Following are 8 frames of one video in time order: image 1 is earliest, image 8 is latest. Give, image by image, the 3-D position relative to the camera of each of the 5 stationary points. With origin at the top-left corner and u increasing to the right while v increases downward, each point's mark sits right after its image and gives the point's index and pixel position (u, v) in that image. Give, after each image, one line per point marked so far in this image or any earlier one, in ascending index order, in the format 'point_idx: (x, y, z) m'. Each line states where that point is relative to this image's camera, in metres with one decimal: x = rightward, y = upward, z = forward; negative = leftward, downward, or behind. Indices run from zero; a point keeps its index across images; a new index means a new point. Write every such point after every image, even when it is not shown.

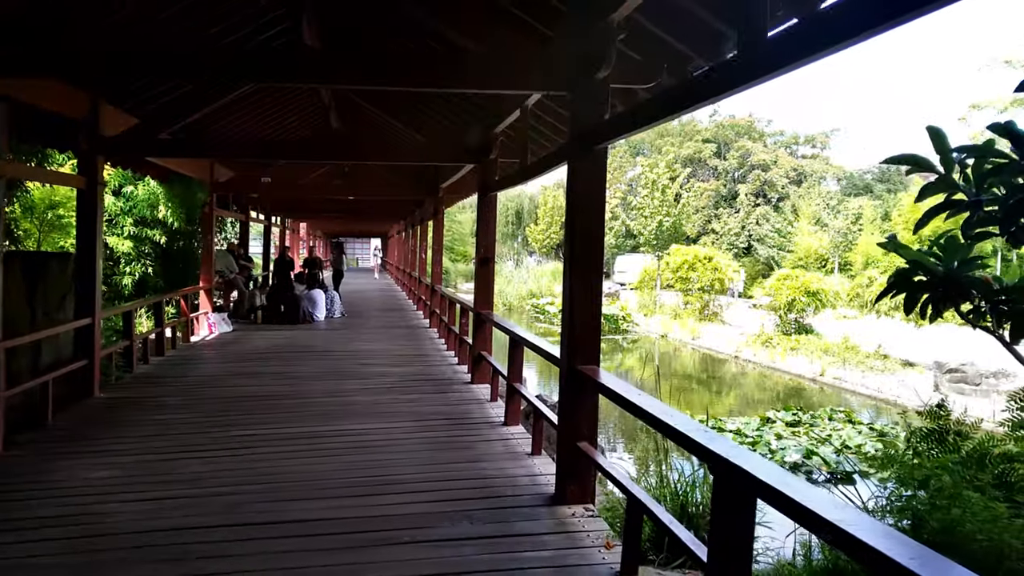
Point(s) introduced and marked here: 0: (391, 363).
0: (-1.2, -0.7, +7.3) m
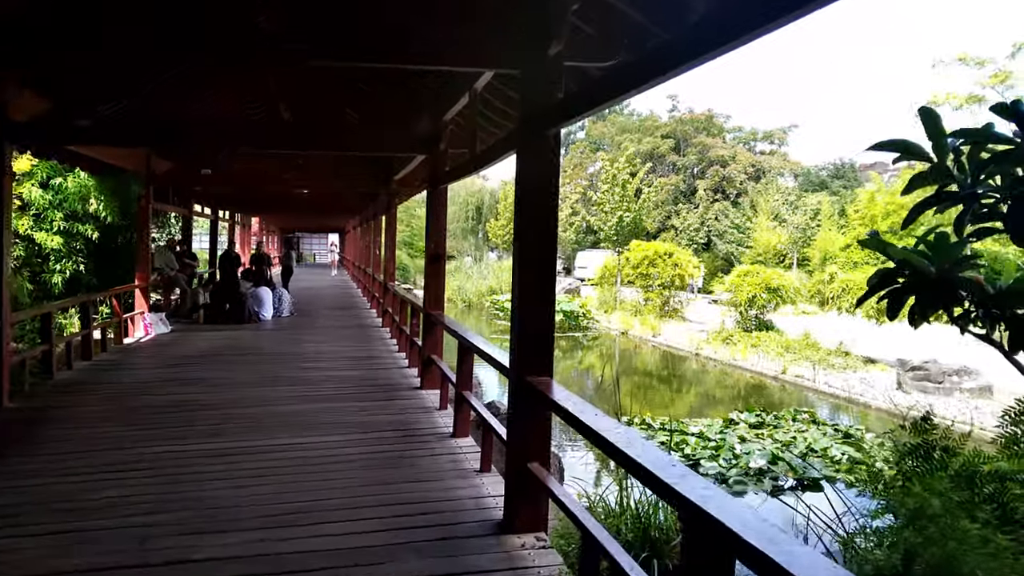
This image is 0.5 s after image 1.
0: (-1.6, -0.7, +6.9) m
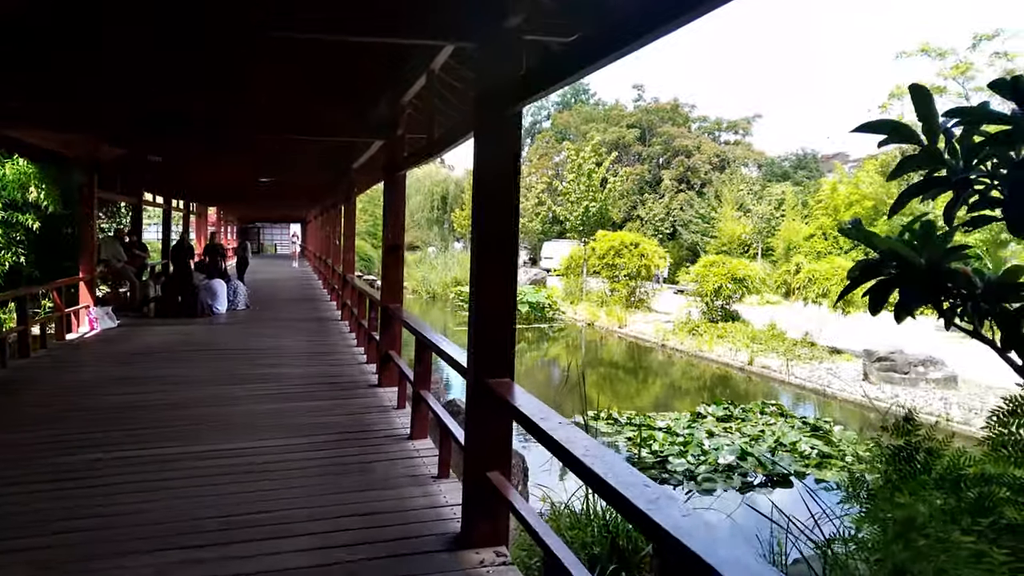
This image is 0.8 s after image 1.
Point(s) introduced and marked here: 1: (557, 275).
0: (-1.9, -0.6, +6.6) m
1: (+1.1, +0.3, +18.5) m
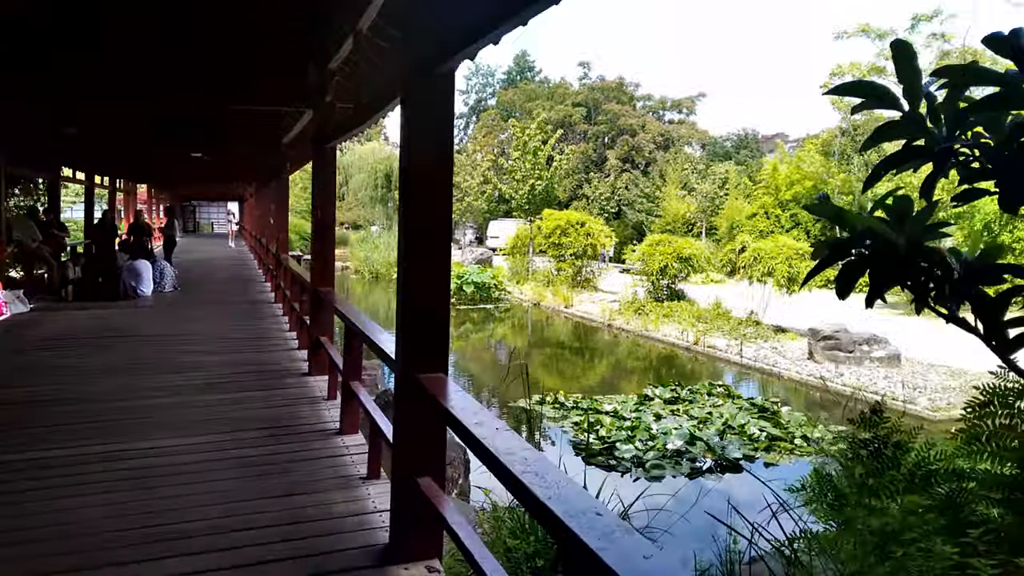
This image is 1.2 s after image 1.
0: (-2.4, -0.5, +6.2) m
1: (-0.2, +0.8, +18.2) m
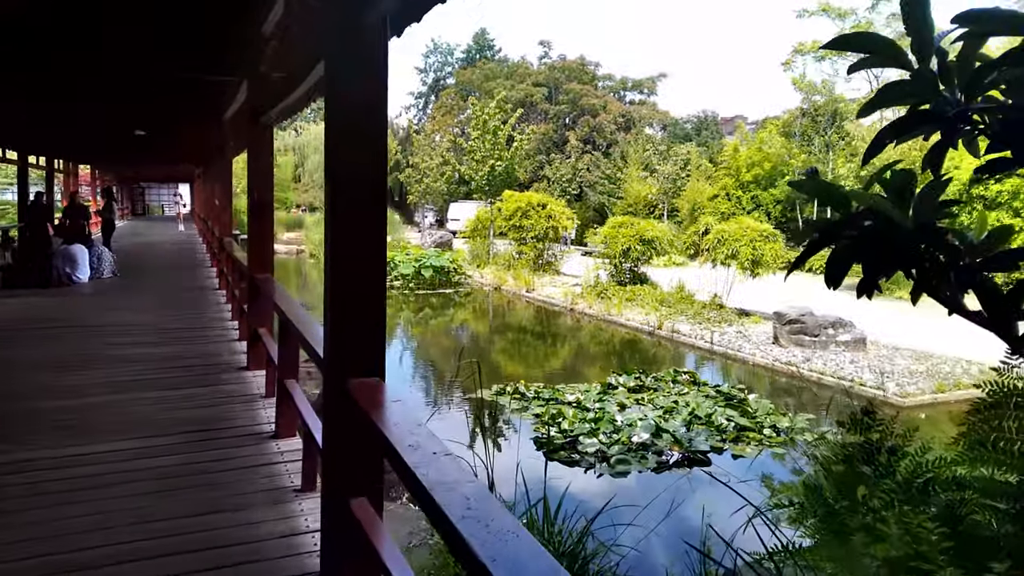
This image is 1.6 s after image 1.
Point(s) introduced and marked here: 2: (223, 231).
0: (-2.7, -0.4, +5.7) m
1: (-1.2, +1.2, +17.8) m
2: (-3.2, +0.6, +8.3) m
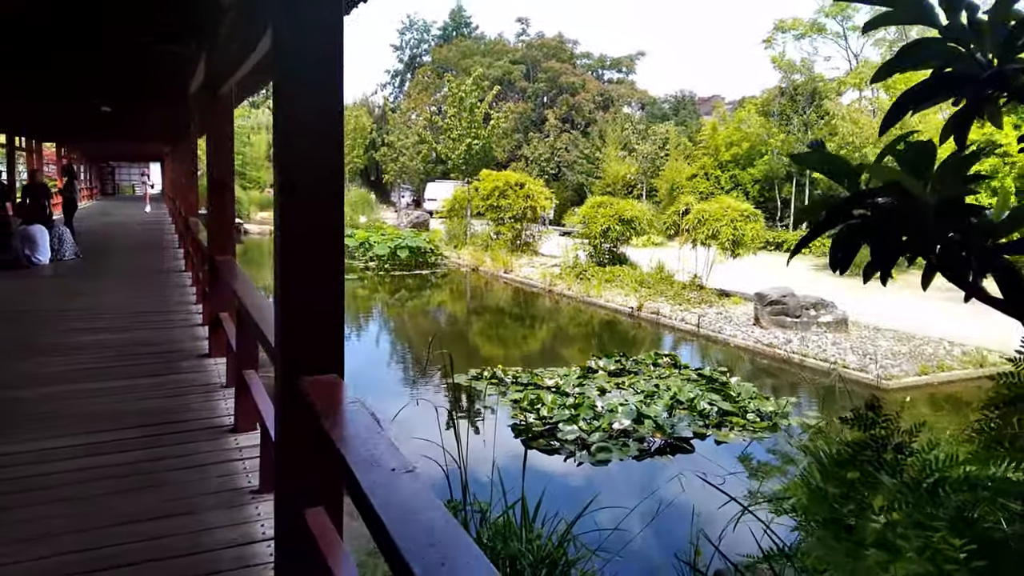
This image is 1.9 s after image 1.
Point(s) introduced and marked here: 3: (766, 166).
0: (-2.9, -0.3, +5.5) m
1: (-1.7, +1.6, +17.5) m
2: (-3.4, +0.8, +8.0) m
3: (+5.6, +2.7, +16.7) m
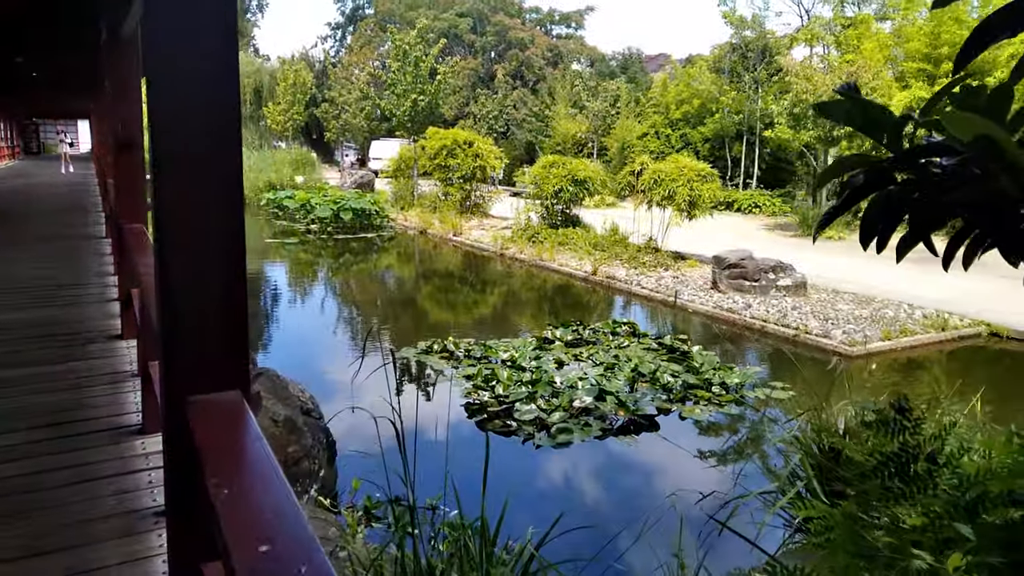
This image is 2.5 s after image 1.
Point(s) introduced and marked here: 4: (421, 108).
0: (-3.2, -0.1, +4.9) m
1: (-2.8, +2.5, +16.9) m
2: (-3.9, +1.1, +7.3) m
3: (+4.5, +3.5, +16.5) m
4: (-2.4, +4.7, +19.8) m
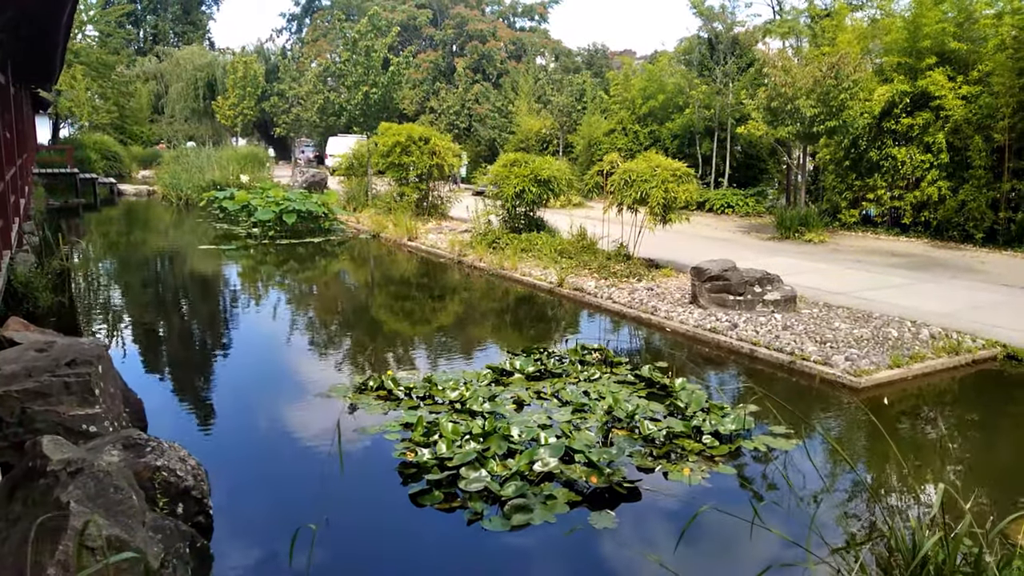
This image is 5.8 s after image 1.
0: (-3.5, -0.3, +3.9) m
1: (-3.6, +2.3, +15.8) m
2: (-4.3, +0.9, +6.3) m
3: (+3.7, +3.5, +15.8) m
4: (-3.4, +4.6, +18.7) m
